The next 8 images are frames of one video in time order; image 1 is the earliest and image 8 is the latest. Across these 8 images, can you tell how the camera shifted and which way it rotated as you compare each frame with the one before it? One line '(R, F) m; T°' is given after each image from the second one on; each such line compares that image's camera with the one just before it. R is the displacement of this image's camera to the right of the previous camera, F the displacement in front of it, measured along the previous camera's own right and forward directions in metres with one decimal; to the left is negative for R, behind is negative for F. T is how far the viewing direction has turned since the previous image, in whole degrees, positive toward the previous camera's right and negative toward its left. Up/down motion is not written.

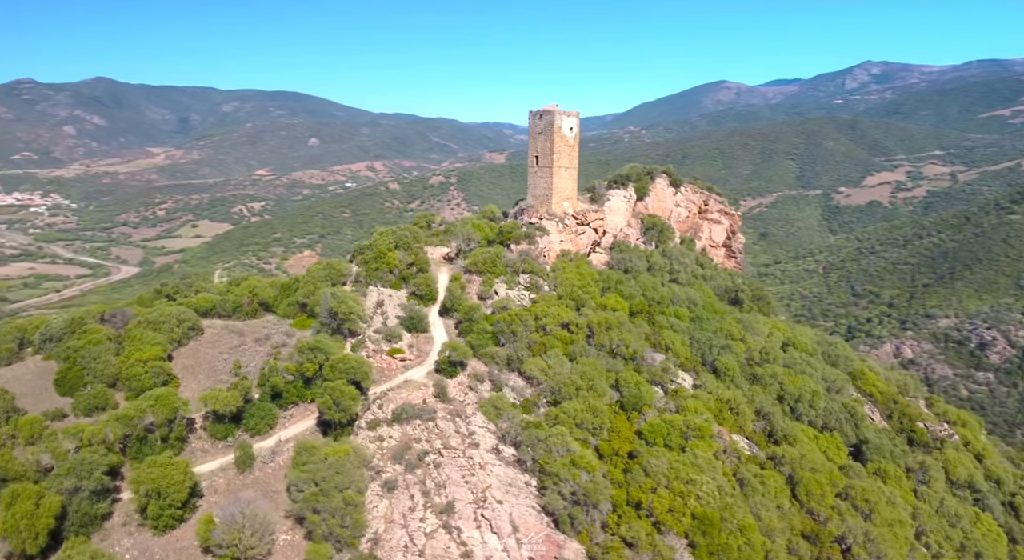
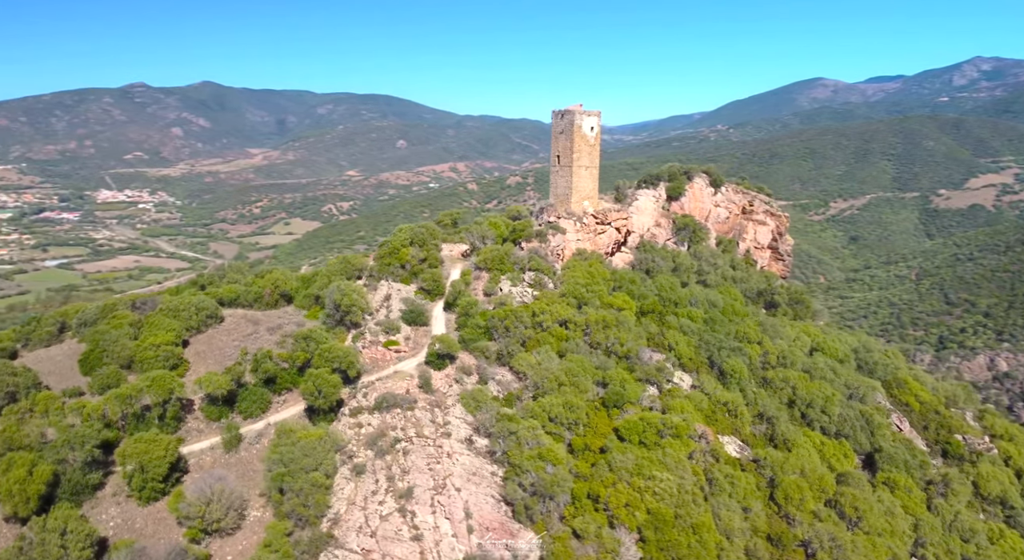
(+1.9, -0.1) m; -5°
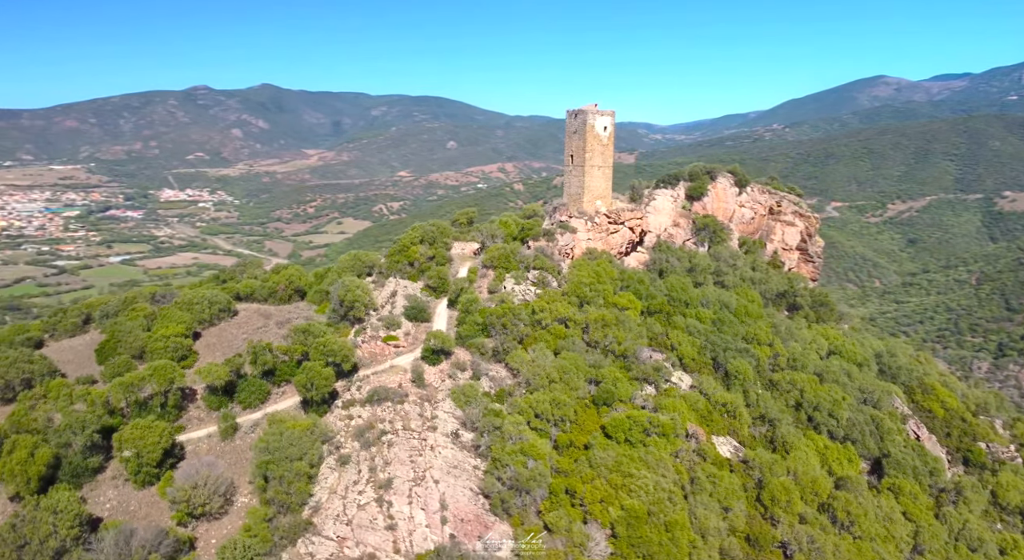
(+1.1, -0.1) m; -3°
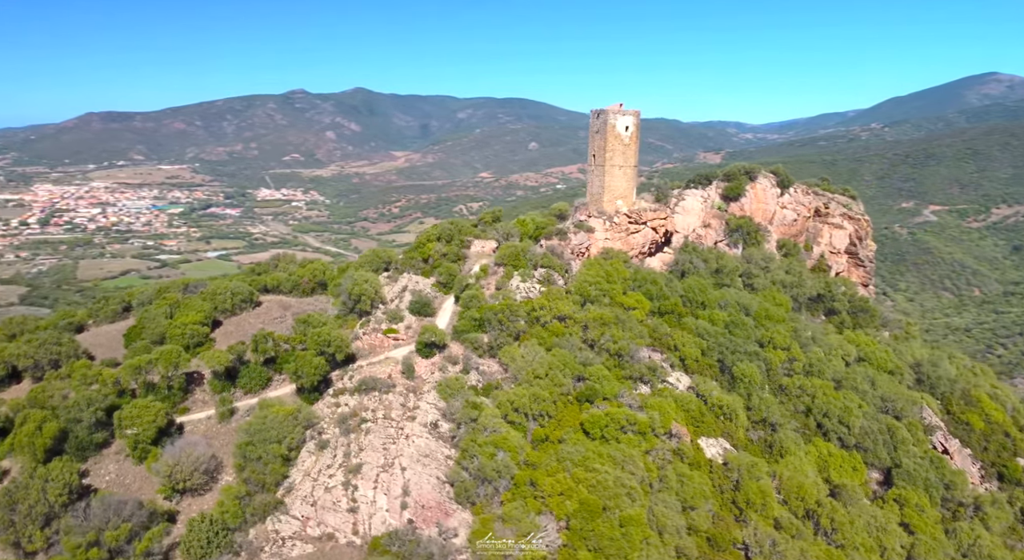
(+1.8, -0.1) m; -5°
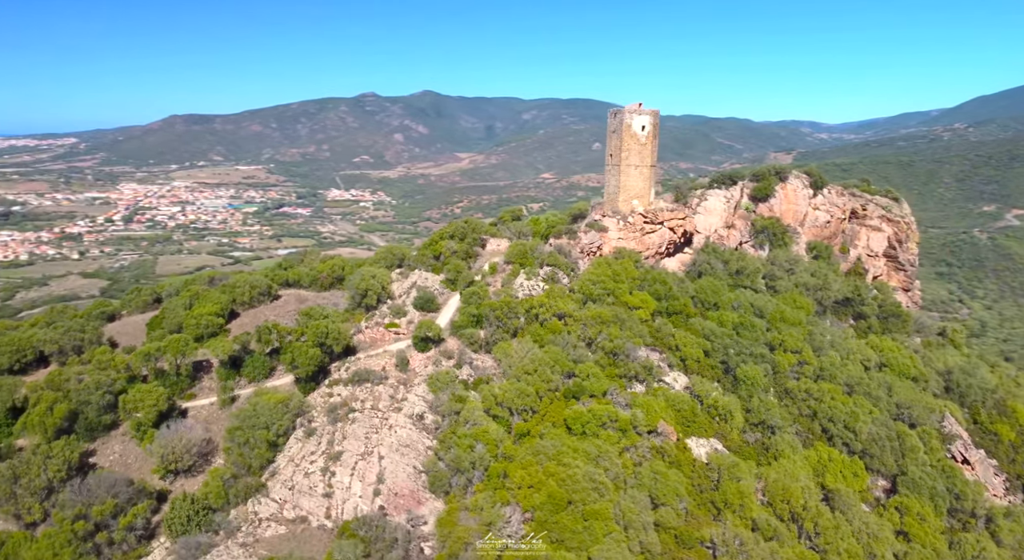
(+1.4, -0.2) m; -3°
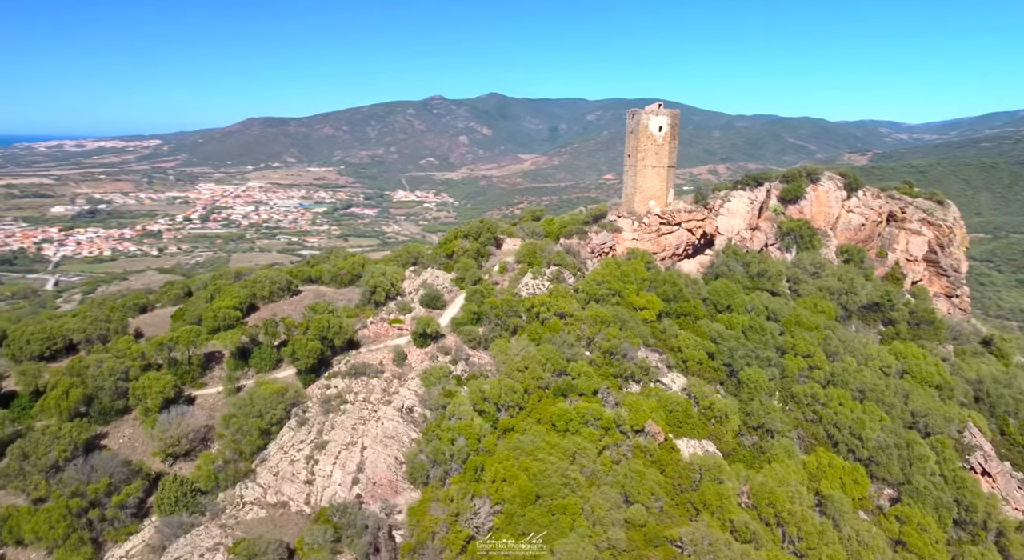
(+1.3, -0.2) m; -3°
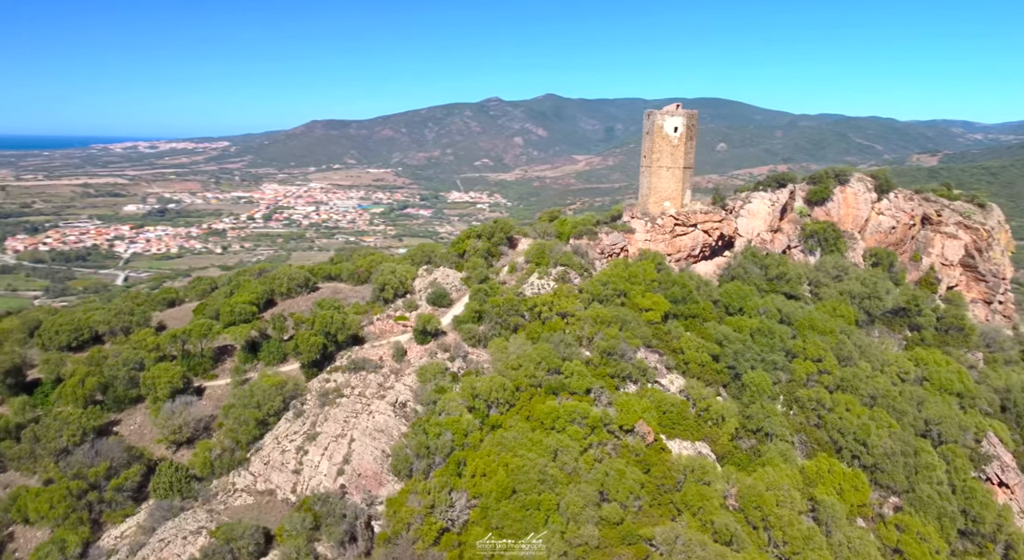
(+1.1, -0.2) m; -3°
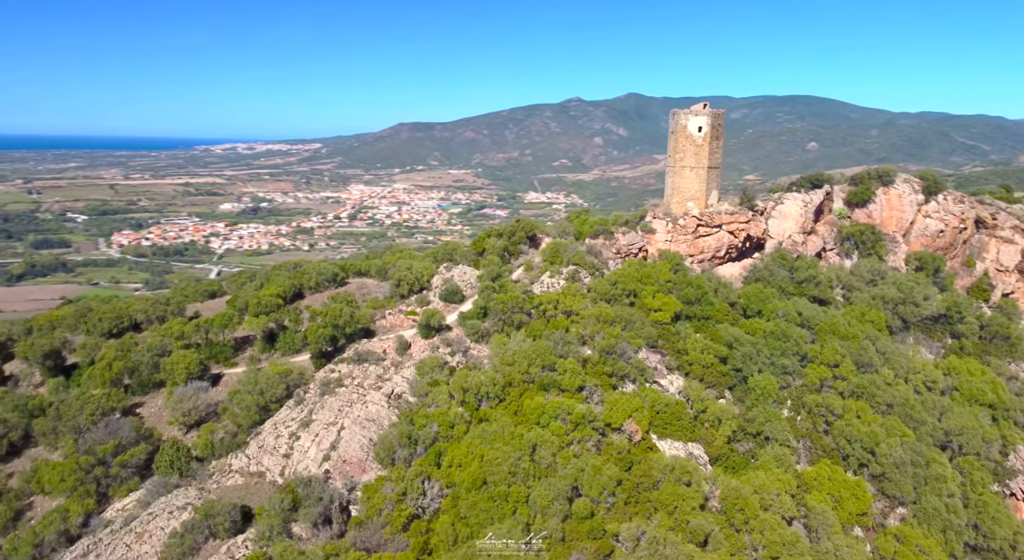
(+1.5, -0.3) m; -4°
